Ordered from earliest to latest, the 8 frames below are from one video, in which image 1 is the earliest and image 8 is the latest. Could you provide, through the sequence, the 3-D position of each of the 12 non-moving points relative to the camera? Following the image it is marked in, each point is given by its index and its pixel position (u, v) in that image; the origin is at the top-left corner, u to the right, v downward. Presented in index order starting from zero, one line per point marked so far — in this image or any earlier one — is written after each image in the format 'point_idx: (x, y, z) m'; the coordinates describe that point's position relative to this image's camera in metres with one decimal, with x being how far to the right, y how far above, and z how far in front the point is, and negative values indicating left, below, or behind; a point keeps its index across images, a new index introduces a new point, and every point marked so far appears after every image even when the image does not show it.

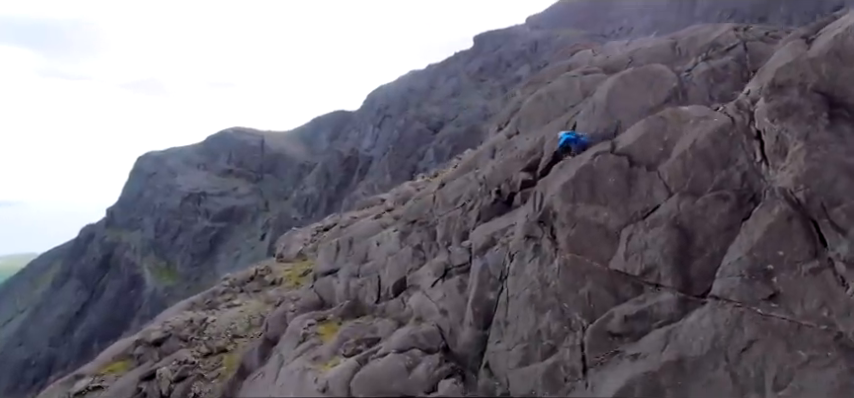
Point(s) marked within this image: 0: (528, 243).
0: (+2.7, -1.1, +16.5) m
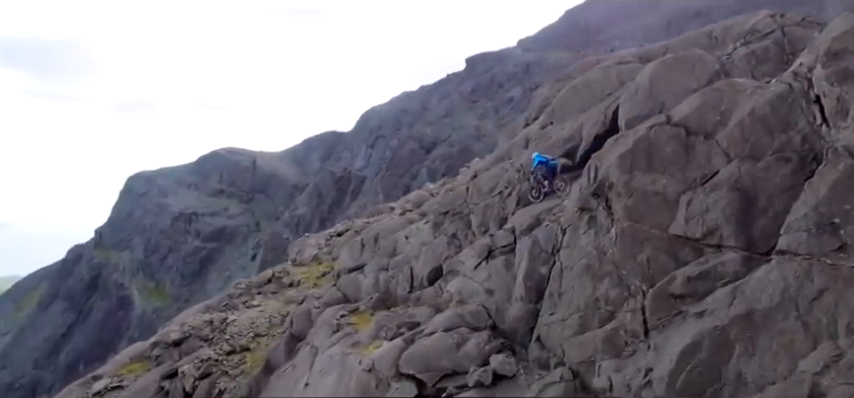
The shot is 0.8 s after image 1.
0: (+4.2, -0.4, +16.9) m
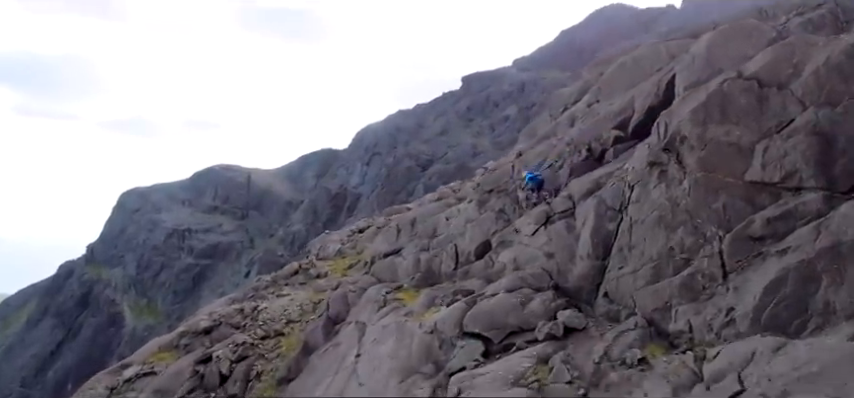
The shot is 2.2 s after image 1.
0: (+6.2, +0.8, +17.5) m
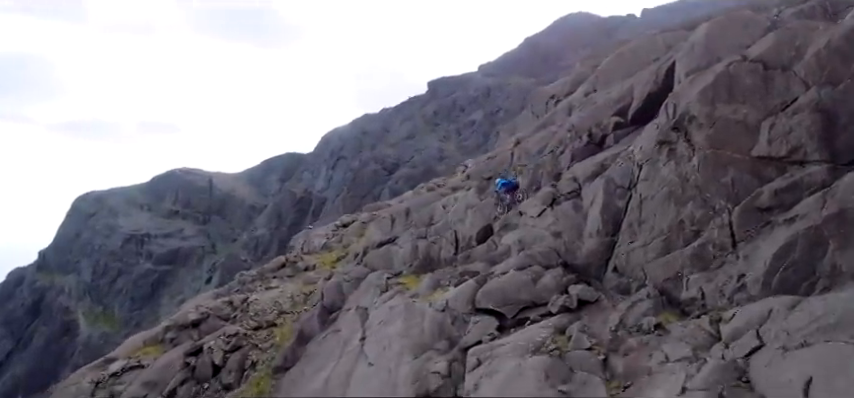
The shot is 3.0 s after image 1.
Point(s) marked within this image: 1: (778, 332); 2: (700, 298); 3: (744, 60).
0: (+6.8, +1.4, +18.5) m
1: (+7.4, -2.8, +13.5) m
2: (+7.0, -2.5, +16.3) m
3: (+8.8, +3.9, +17.7) m
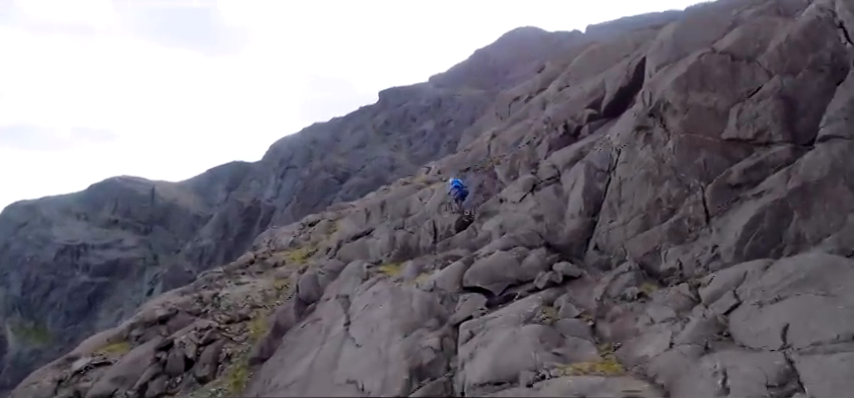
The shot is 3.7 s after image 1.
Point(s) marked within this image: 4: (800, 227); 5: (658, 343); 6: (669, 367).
0: (+6.6, +2.0, +19.9) m
1: (+7.7, -2.1, +15.0) m
2: (+7.0, -1.9, +17.8) m
3: (+8.7, +4.4, +19.4) m
4: (+9.4, -0.7, +16.0) m
5: (+5.6, -3.5, +15.3) m
6: (+5.4, -3.7, +14.2) m
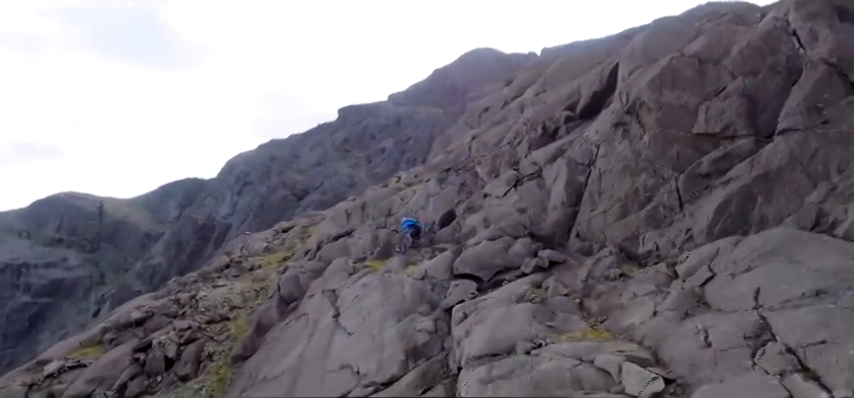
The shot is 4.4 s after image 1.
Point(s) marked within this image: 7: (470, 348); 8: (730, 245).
0: (+6.4, +2.3, +21.7) m
1: (+7.8, -1.7, +16.7) m
2: (+6.9, -1.6, +19.4) m
3: (+8.5, +4.8, +21.4) m
4: (+9.5, -0.3, +17.9) m
5: (+5.7, -3.0, +16.8) m
6: (+5.6, -3.3, +15.7) m
7: (+1.2, -4.2, +18.2) m
8: (+8.1, -1.2, +17.2) m
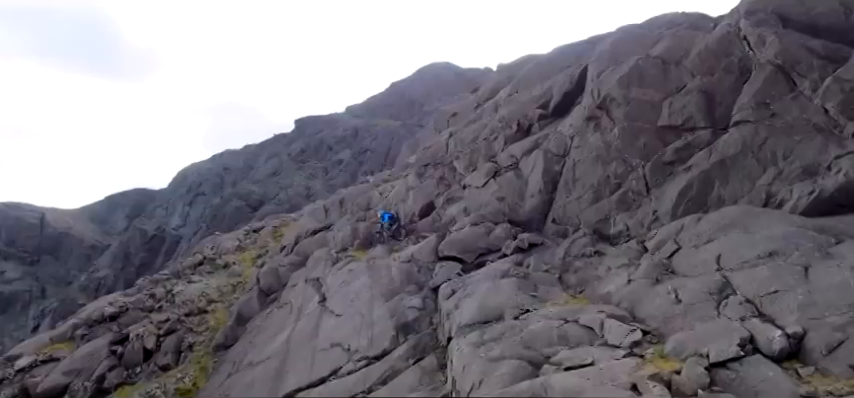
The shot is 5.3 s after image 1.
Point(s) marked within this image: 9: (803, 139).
0: (+6.0, +2.8, +23.8) m
1: (+7.8, -1.1, +18.8) m
2: (+6.7, -1.1, +21.5) m
3: (+8.2, +5.2, +23.7) m
4: (+9.3, +0.2, +20.2) m
5: (+5.6, -2.4, +18.8) m
6: (+5.6, -2.7, +17.6) m
7: (+1.0, -3.7, +19.7) m
8: (+8.0, -0.7, +19.3) m
9: (+11.5, +1.8, +19.4) m
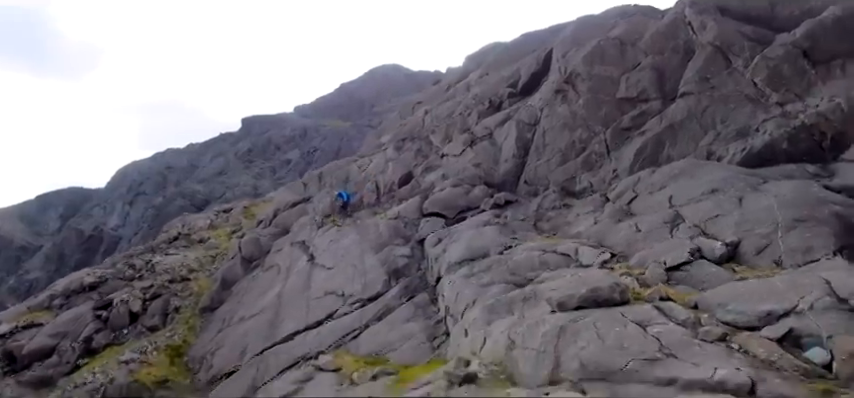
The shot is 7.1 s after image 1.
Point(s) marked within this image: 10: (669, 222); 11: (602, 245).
0: (+5.5, +4.3, +27.1) m
1: (+7.6, +0.5, +22.2) m
2: (+6.3, +0.5, +24.8) m
3: (+7.7, +6.7, +27.2) m
4: (+9.0, +1.7, +23.8) m
5: (+5.5, -0.8, +22.0) m
6: (+5.6, -1.1, +20.9) m
7: (+0.8, -2.0, +22.6) m
8: (+7.9, +0.9, +22.8) m
9: (+11.3, +3.3, +23.2) m
10: (+7.2, -0.7, +19.0) m
11: (+5.4, -1.5, +19.8) m
